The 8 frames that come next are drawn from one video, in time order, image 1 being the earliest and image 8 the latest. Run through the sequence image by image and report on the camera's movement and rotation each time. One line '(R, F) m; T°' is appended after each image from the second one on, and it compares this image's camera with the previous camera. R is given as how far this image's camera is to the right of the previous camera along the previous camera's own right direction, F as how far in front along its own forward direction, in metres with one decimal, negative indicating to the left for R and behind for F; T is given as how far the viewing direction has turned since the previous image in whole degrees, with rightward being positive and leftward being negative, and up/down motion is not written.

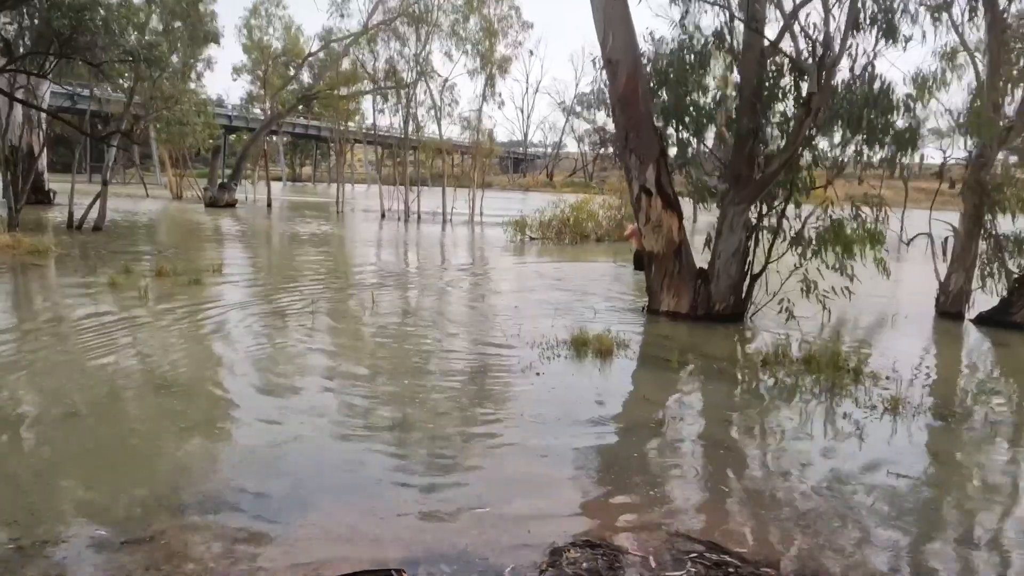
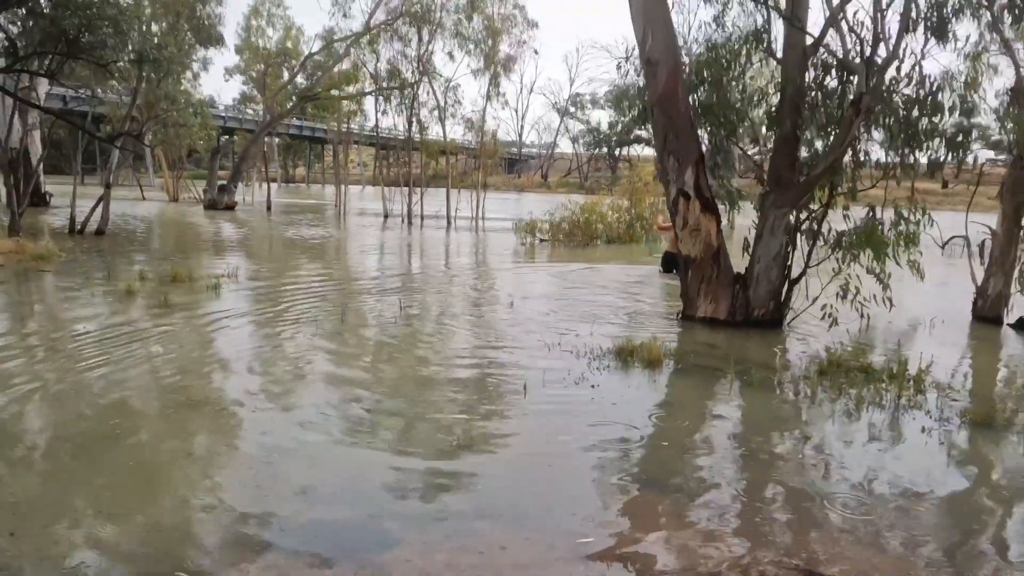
(-0.5, +0.2) m; +1°
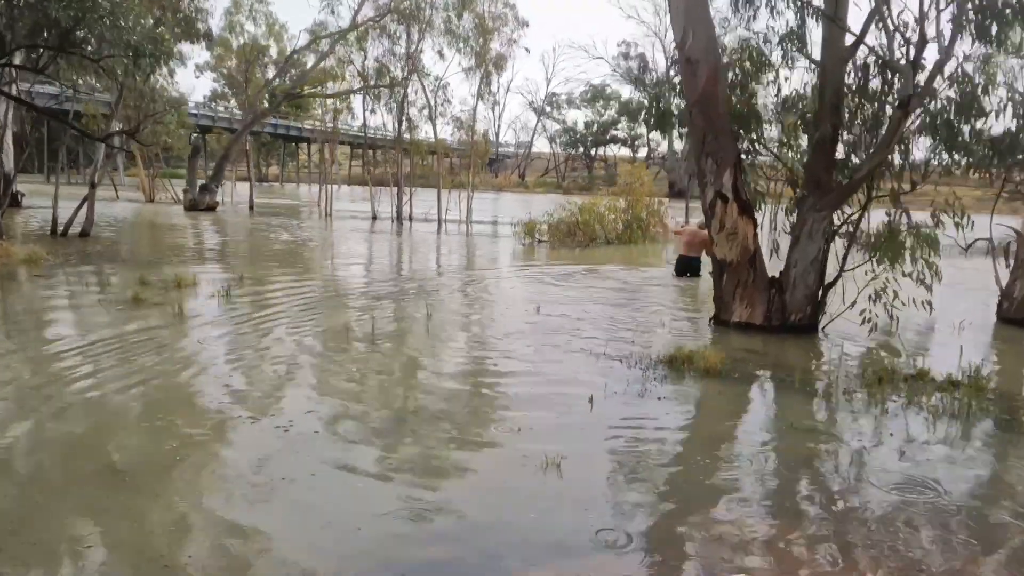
(-0.6, +0.3) m; +2°
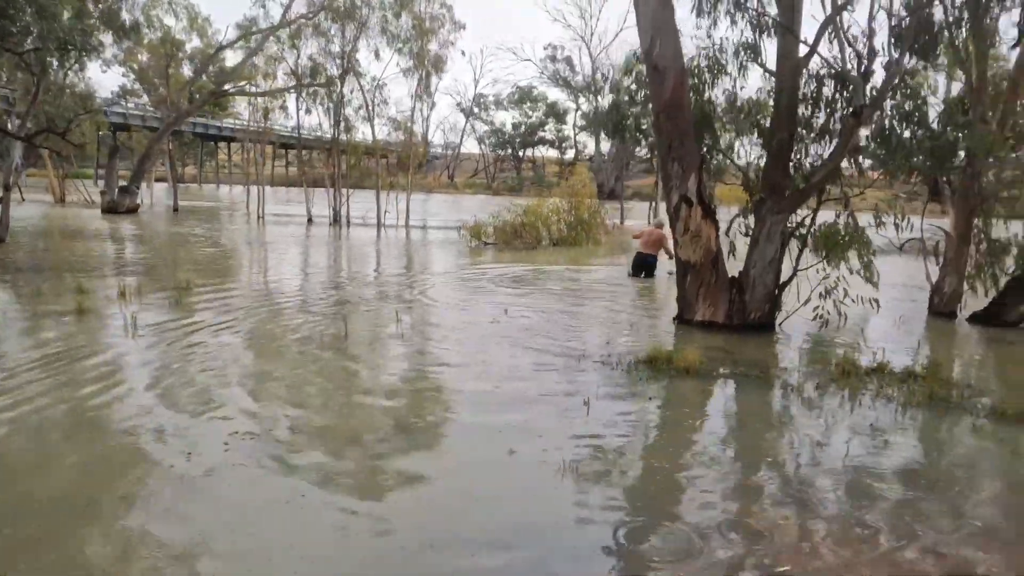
(-0.5, 0.0) m; +6°
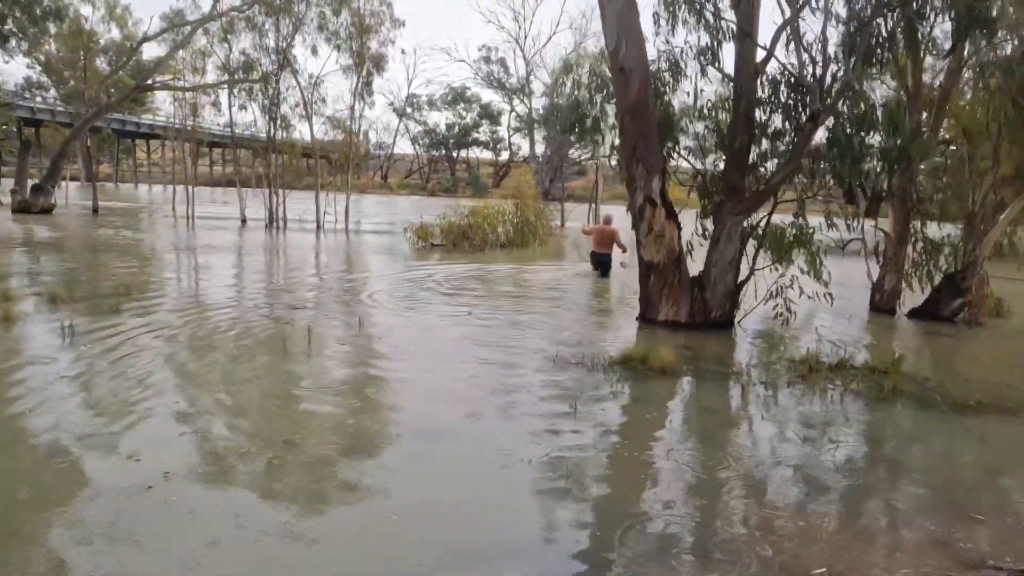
(-0.4, +0.1) m; +5°
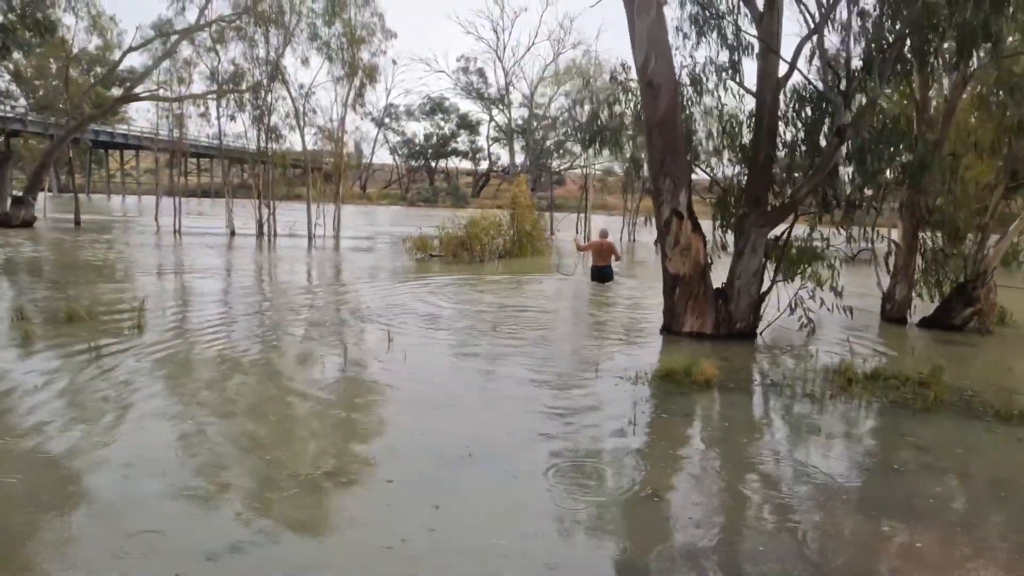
(-0.6, 0.0) m; +2°
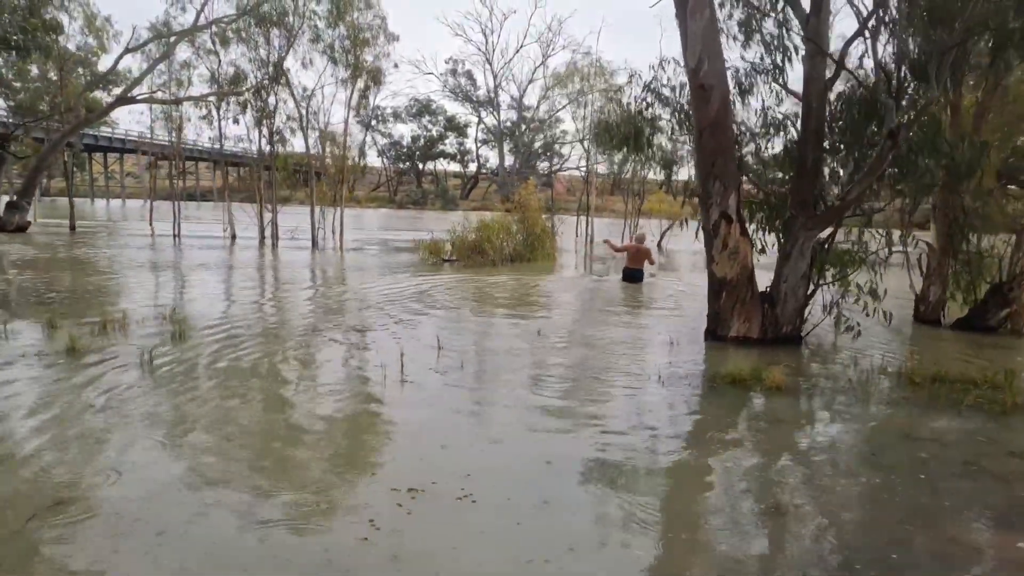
(-0.7, +0.1) m; +1°
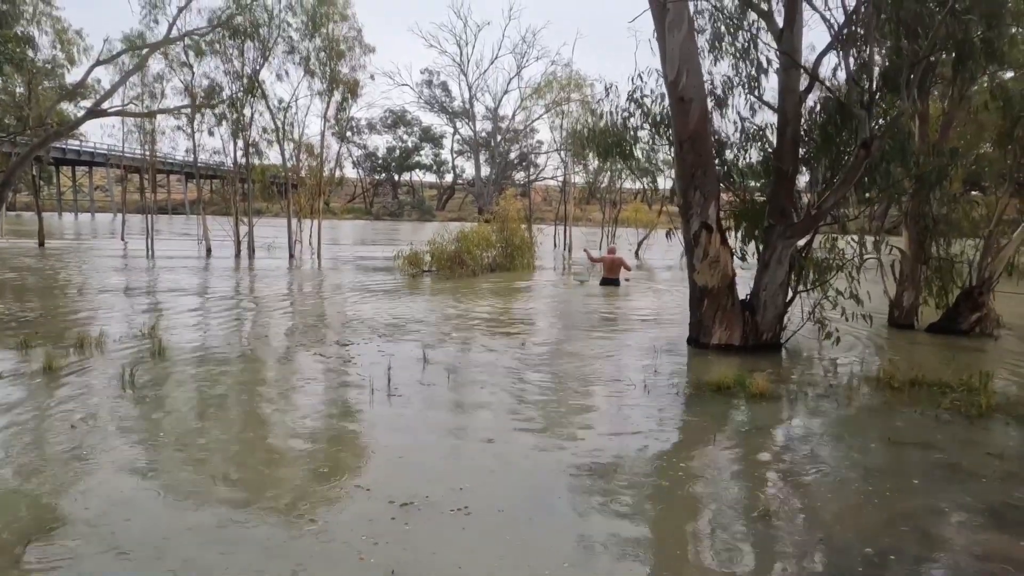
(-0.1, 0.0) m; +2°
